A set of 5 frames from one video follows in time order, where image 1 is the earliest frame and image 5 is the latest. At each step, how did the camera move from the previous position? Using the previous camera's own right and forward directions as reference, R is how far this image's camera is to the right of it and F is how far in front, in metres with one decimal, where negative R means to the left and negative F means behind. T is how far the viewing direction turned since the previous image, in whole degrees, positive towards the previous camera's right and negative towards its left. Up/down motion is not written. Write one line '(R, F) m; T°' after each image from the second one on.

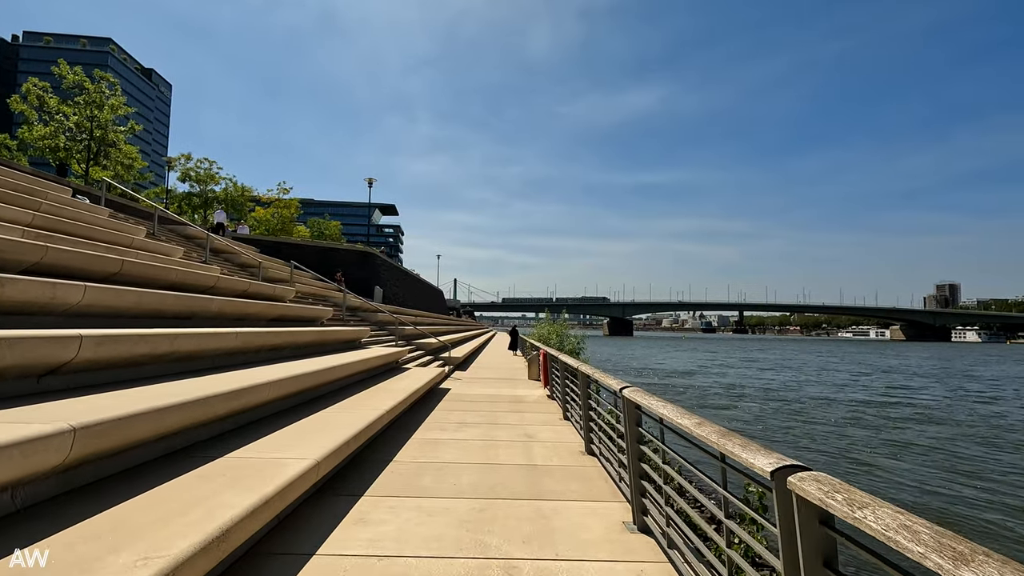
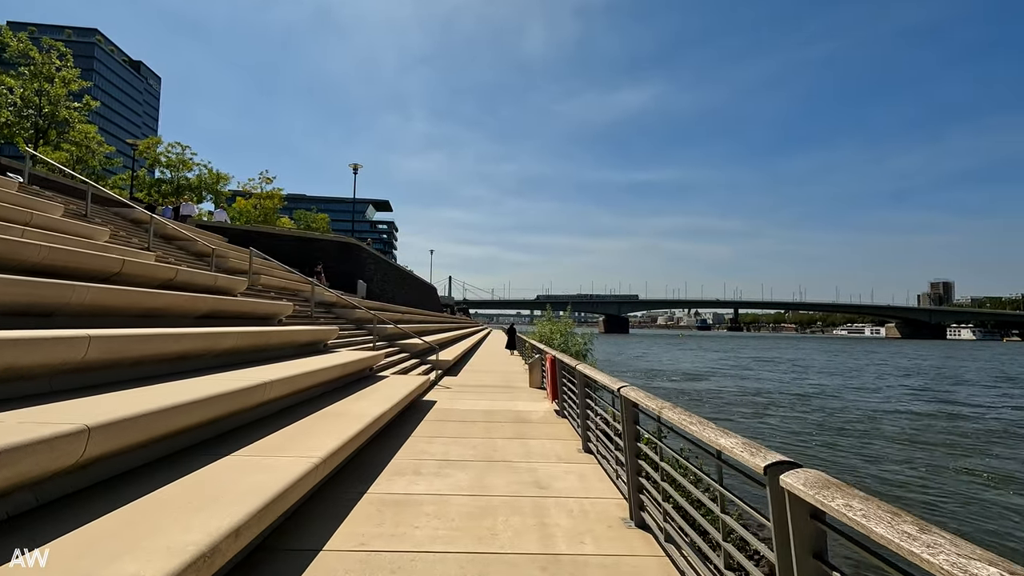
(-0.1, +1.4) m; +1°
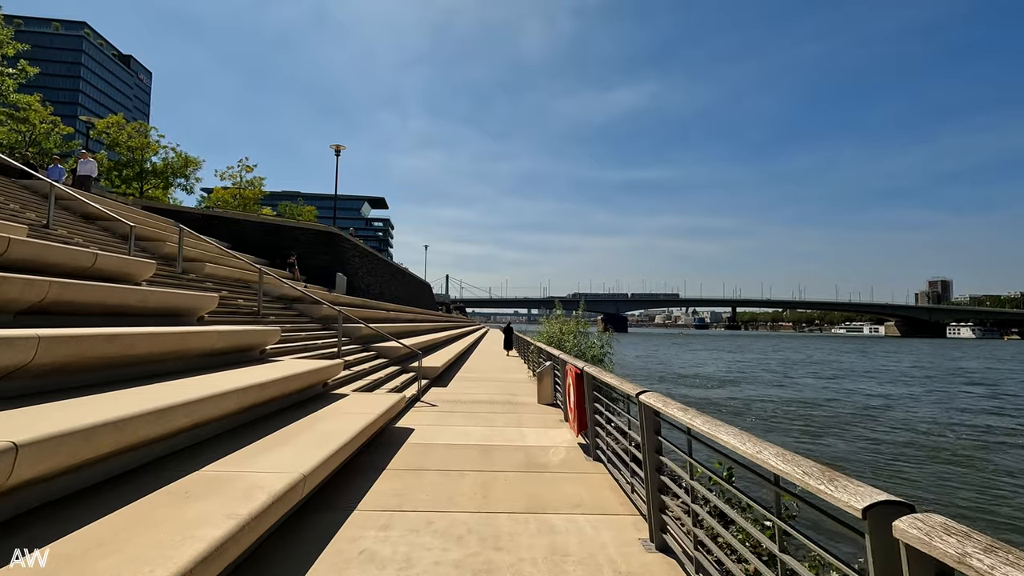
(-0.1, +1.8) m; 0°
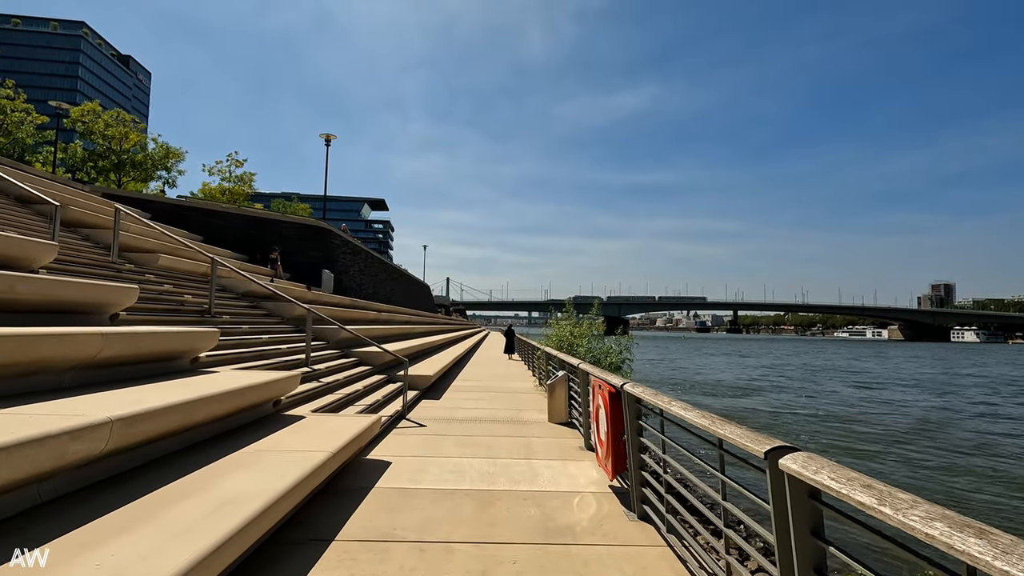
(0.0, +1.1) m; 0°
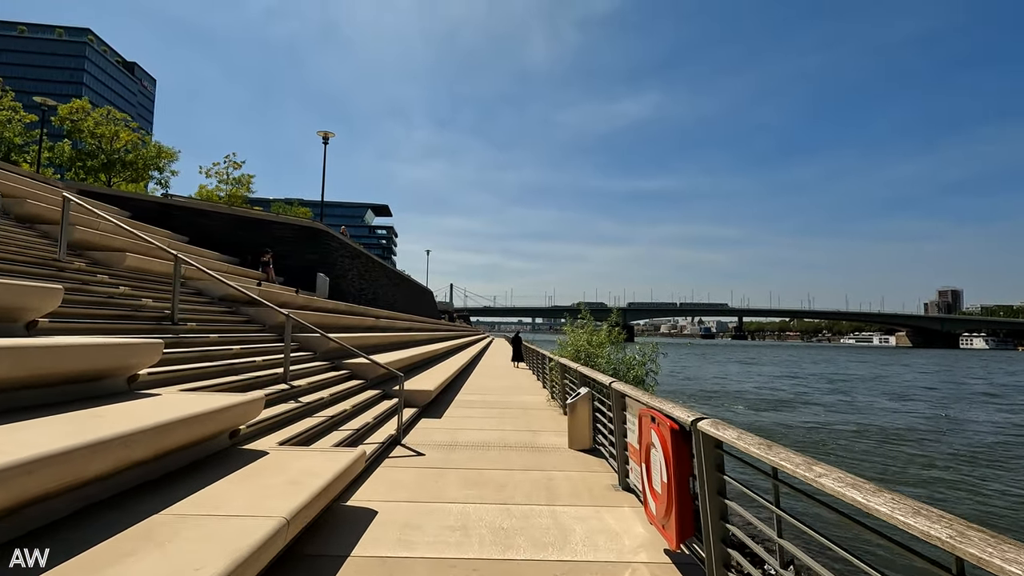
(-0.1, +0.8) m; 0°
